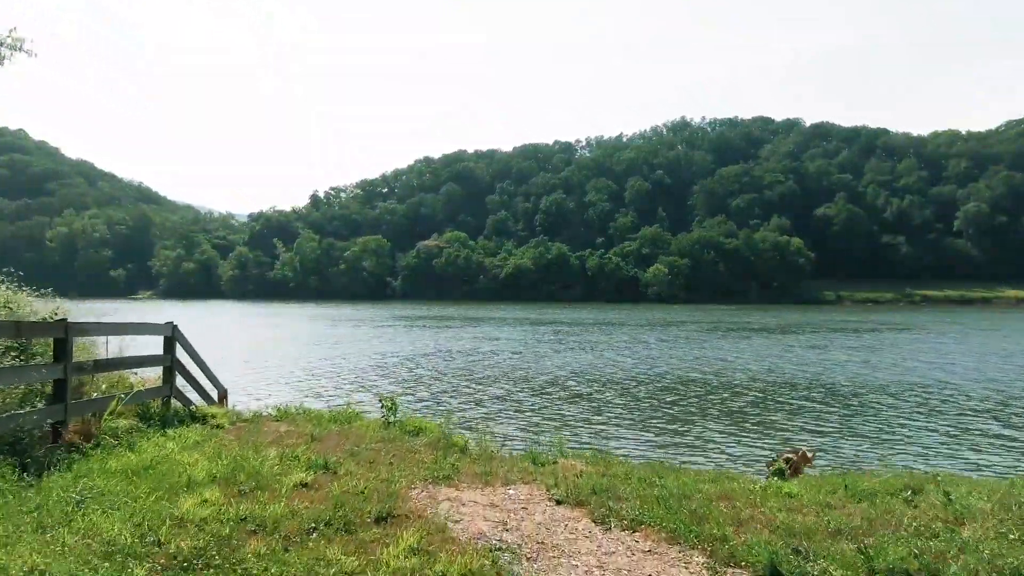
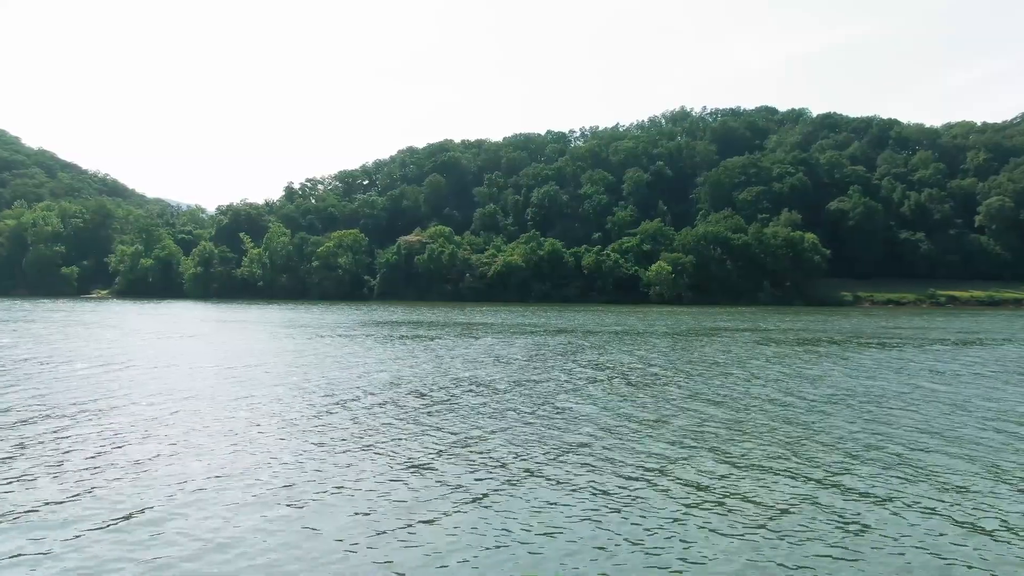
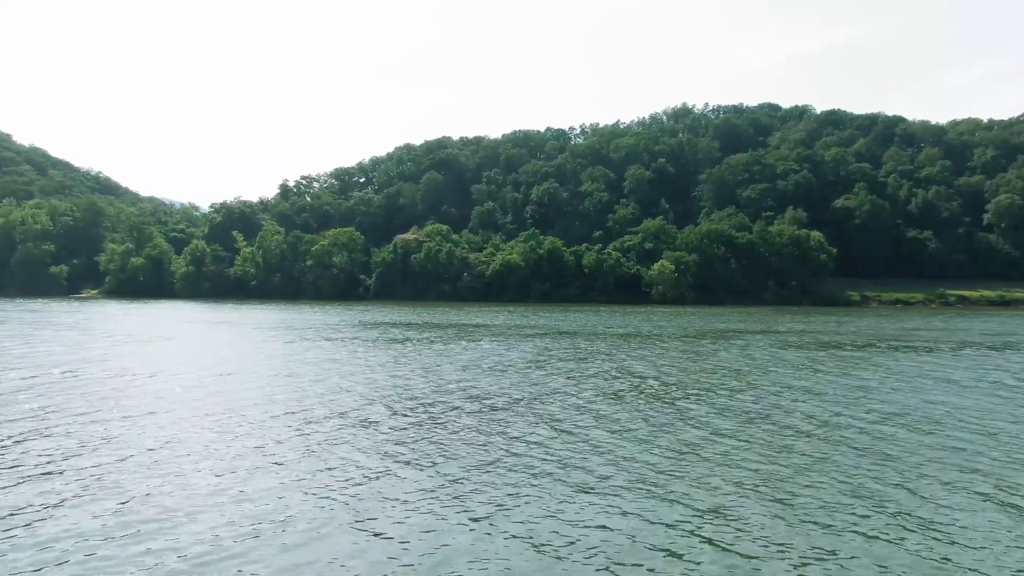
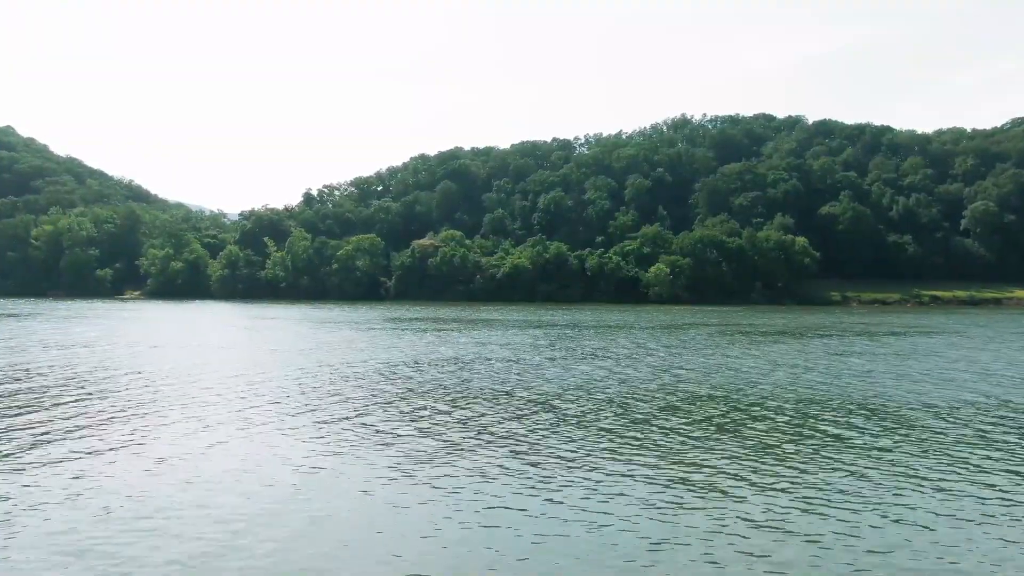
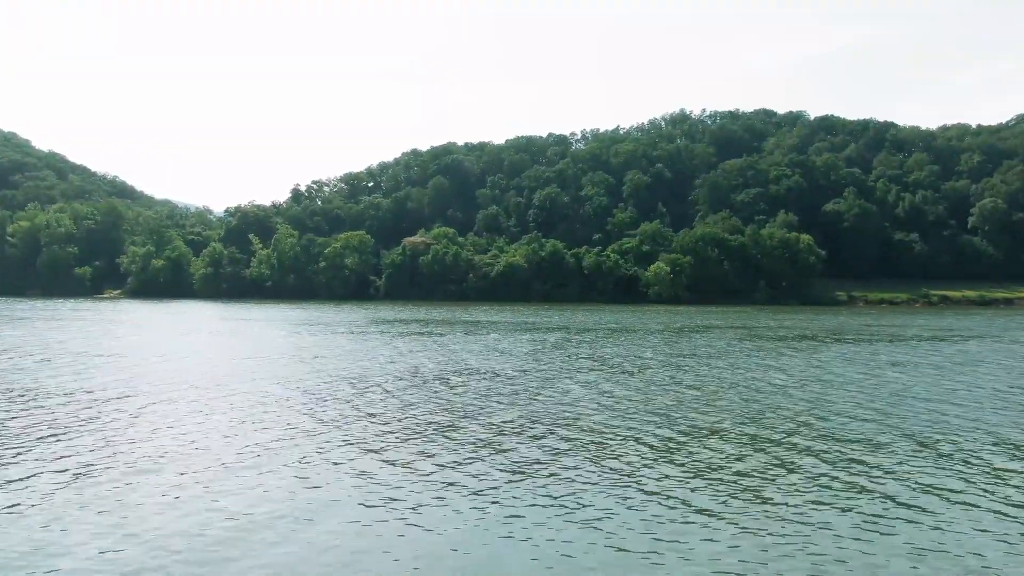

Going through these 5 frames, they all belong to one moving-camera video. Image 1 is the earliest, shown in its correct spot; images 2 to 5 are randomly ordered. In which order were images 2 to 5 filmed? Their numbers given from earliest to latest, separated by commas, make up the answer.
4, 5, 2, 3
